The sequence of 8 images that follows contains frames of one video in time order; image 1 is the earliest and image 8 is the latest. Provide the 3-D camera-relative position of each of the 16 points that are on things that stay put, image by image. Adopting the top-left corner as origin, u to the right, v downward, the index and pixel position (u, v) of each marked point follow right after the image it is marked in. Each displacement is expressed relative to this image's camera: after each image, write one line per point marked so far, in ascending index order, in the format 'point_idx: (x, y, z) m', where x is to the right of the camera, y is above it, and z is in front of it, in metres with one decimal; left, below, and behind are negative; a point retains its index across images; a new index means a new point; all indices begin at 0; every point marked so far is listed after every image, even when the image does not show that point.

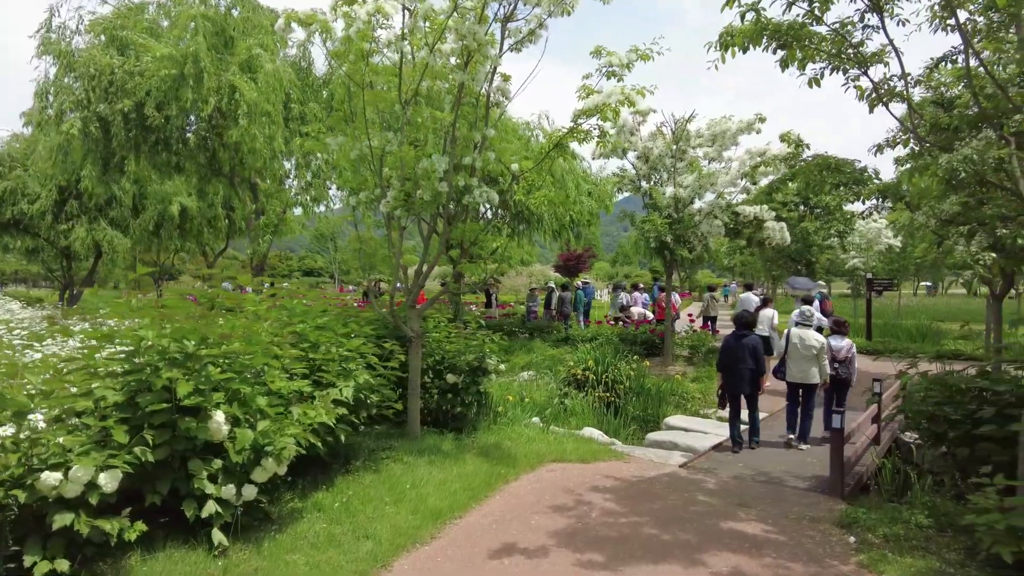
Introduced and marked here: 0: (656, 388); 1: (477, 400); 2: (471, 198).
0: (+2.1, -1.4, +9.5) m
1: (-0.4, -1.2, +7.2) m
2: (-0.4, +0.8, +5.9) m
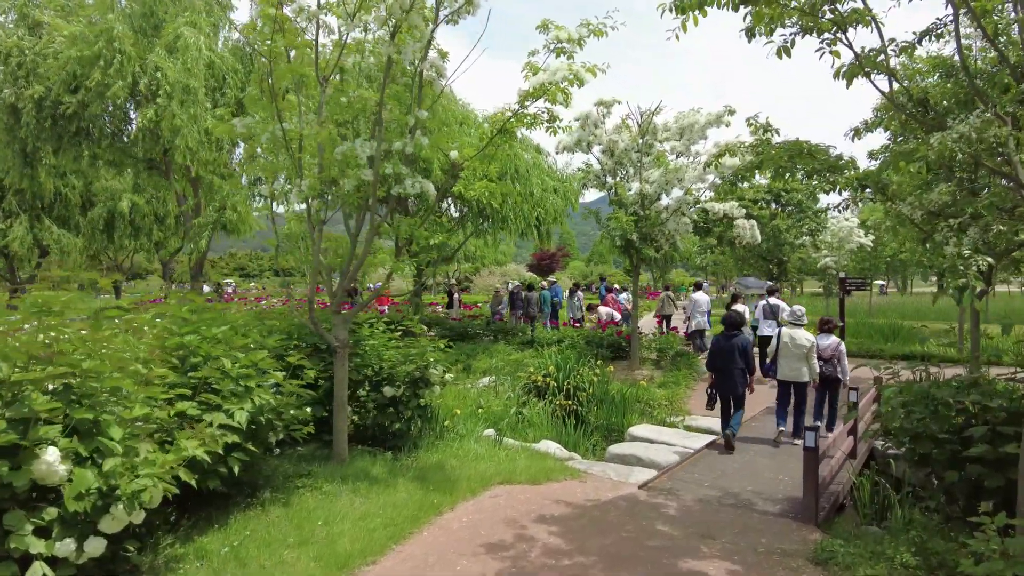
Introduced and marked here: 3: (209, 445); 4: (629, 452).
0: (+1.5, -1.5, +8.9) m
1: (-0.9, -1.3, +6.5) m
2: (-0.9, +0.8, +5.2) m
3: (-1.7, -0.9, +3.6) m
4: (+1.3, -1.8, +7.2) m
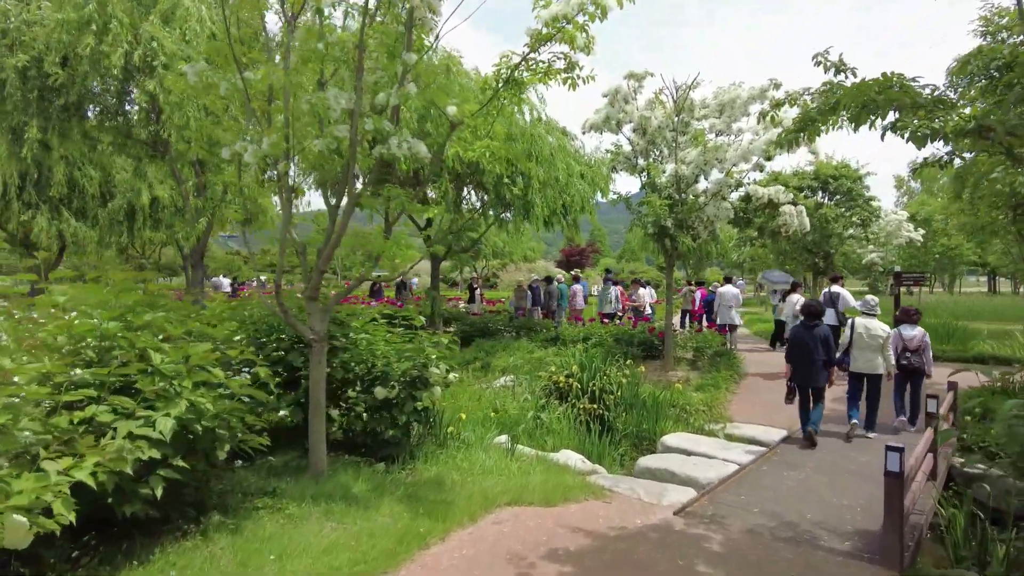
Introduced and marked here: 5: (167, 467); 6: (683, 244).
0: (+1.7, -1.3, +7.9) m
1: (-0.8, -1.1, +5.6) m
2: (-0.8, +0.9, +4.3) m
3: (-1.7, -0.8, +2.8) m
4: (+1.4, -1.7, +6.2) m
5: (-1.7, -0.9, +3.3) m
6: (+2.8, +0.7, +10.6) m
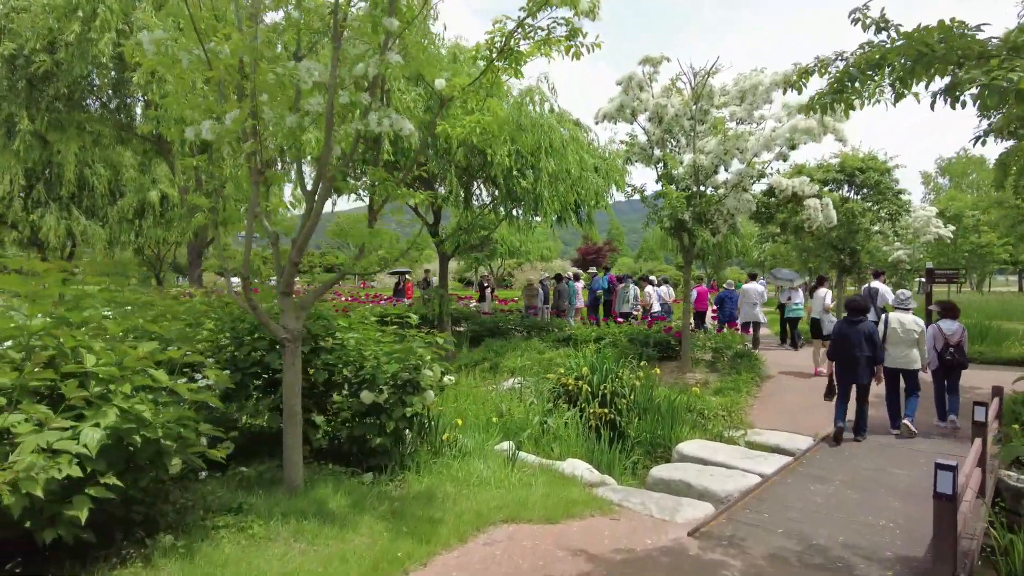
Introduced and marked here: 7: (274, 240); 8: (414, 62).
0: (+1.7, -1.3, +7.4) m
1: (-0.8, -1.1, +5.1) m
2: (-0.9, +0.9, +3.9) m
3: (-1.8, -0.7, +2.4) m
4: (+1.4, -1.6, +5.7) m
5: (-1.8, -0.9, +2.8) m
6: (+2.9, +0.8, +10.1) m
7: (-1.5, +0.3, +4.2) m
8: (-0.6, +1.4, +4.2) m
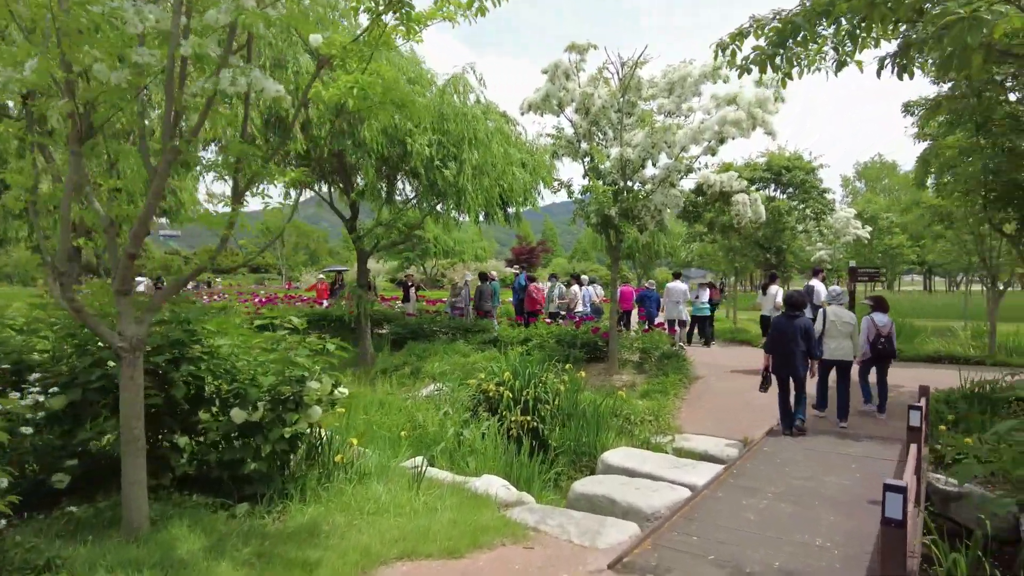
0: (+0.8, -1.3, +6.9) m
1: (-1.5, -1.1, +4.4) m
2: (-1.4, +1.0, +3.1) m
3: (-2.2, -0.7, +1.6) m
4: (+0.7, -1.6, +5.2) m
5: (-2.2, -0.8, +2.0) m
6: (+1.7, +0.8, +9.7) m
7: (-2.1, +0.3, +3.4) m
8: (-1.2, +1.5, +3.5) m
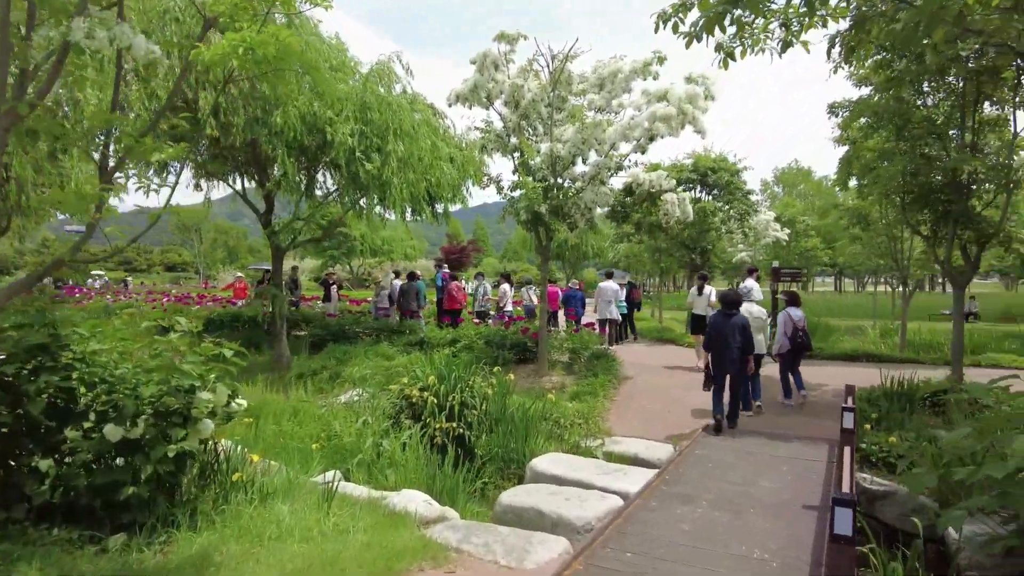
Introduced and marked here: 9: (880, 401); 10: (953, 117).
0: (+0.1, -1.3, +6.6) m
1: (-2.0, -1.1, +3.8) m
2: (-1.8, +1.0, +2.6) m
3: (-2.4, -0.7, +1.0) m
4: (+0.1, -1.6, +4.8) m
5: (-2.5, -0.8, +1.4) m
6: (+0.7, +0.8, +9.4) m
7: (-2.5, +0.3, +2.8) m
8: (-1.6, +1.5, +2.9) m
9: (+4.0, -1.2, +7.2) m
10: (+5.1, +2.0, +7.6) m
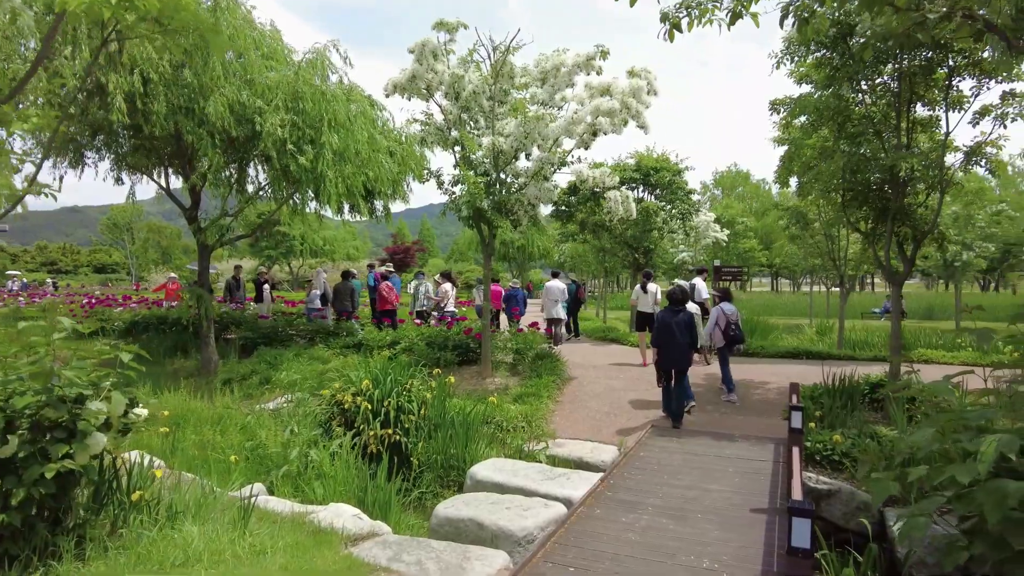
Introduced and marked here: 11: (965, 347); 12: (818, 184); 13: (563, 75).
0: (-0.5, -1.2, +6.2) m
1: (-2.3, -1.0, +3.4) m
2: (-2.0, +1.0, +2.1) m
3: (-2.5, -0.7, +0.4) m
4: (-0.3, -1.6, +4.5) m
5: (-2.6, -0.8, +0.9) m
6: (-0.1, +0.8, +9.2) m
7: (-2.7, +0.4, +2.3) m
8: (-1.9, +1.5, +2.5) m
9: (+3.4, -1.2, +7.2) m
10: (+4.4, +2.0, +7.6) m
11: (+8.4, -1.1, +12.1) m
12: (+3.7, +1.2, +7.9) m
13: (+0.7, +2.9, +9.0) m
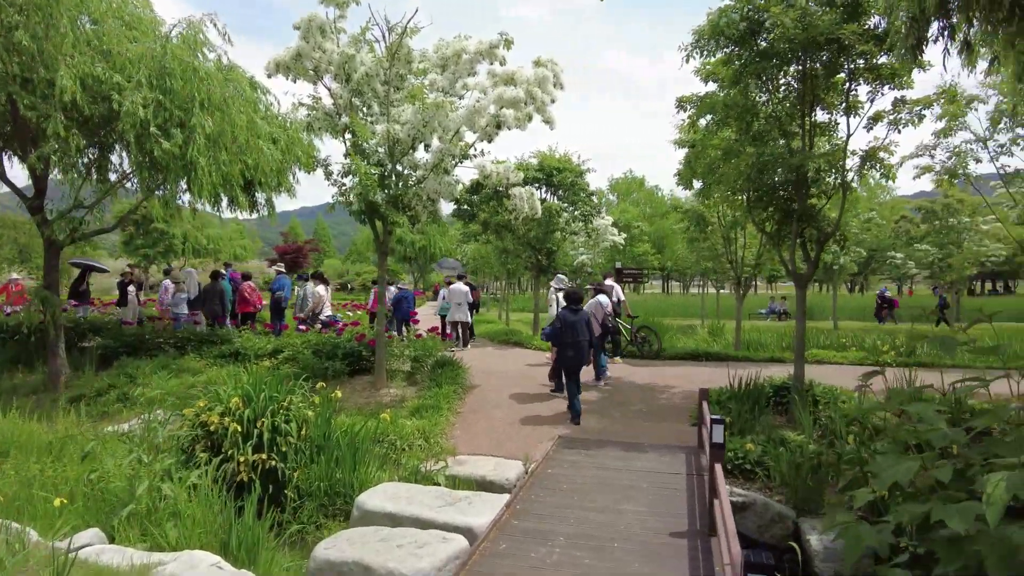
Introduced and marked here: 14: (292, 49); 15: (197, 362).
0: (-1.4, -1.3, +5.5) m
1: (-2.8, -1.0, +2.4) m
2: (-2.3, +1.0, +1.2) m
3: (-2.5, -0.7, -0.5) m
4: (-0.9, -1.6, +3.8) m
5: (-2.7, -0.8, -0.1) m
6: (-1.5, +0.8, +8.4) m
7: (-3.0, +0.4, +1.2) m
8: (-2.2, +1.5, +1.6) m
9: (+2.3, -1.2, +7.0) m
10: (+3.3, +2.0, +7.6) m
11: (+6.5, -1.1, +12.6) m
12: (+2.5, +1.2, +7.7) m
13: (-0.6, +2.9, +8.4) m
14: (-2.6, +2.9, +7.9) m
15: (-4.3, -1.0, +9.0) m
